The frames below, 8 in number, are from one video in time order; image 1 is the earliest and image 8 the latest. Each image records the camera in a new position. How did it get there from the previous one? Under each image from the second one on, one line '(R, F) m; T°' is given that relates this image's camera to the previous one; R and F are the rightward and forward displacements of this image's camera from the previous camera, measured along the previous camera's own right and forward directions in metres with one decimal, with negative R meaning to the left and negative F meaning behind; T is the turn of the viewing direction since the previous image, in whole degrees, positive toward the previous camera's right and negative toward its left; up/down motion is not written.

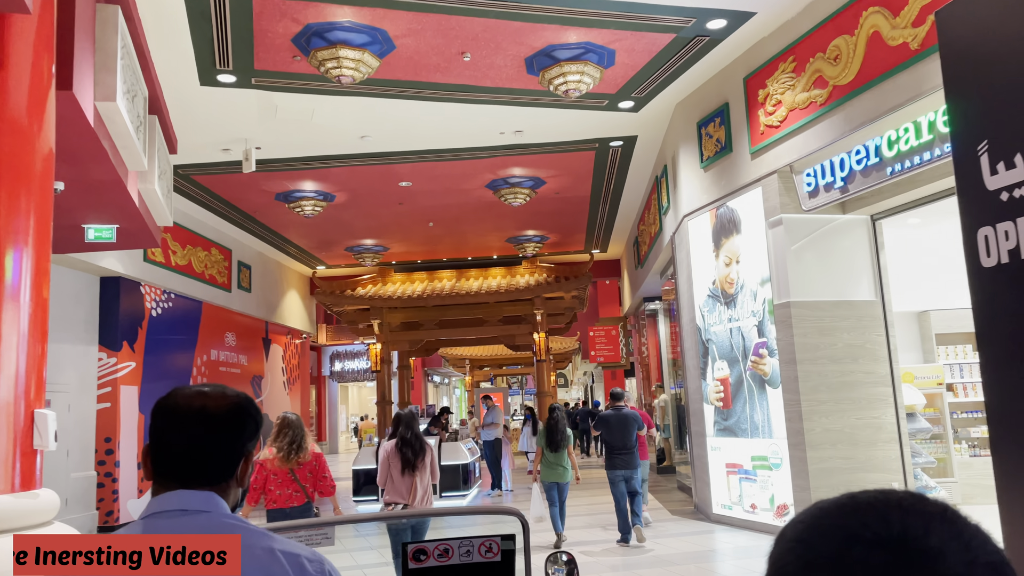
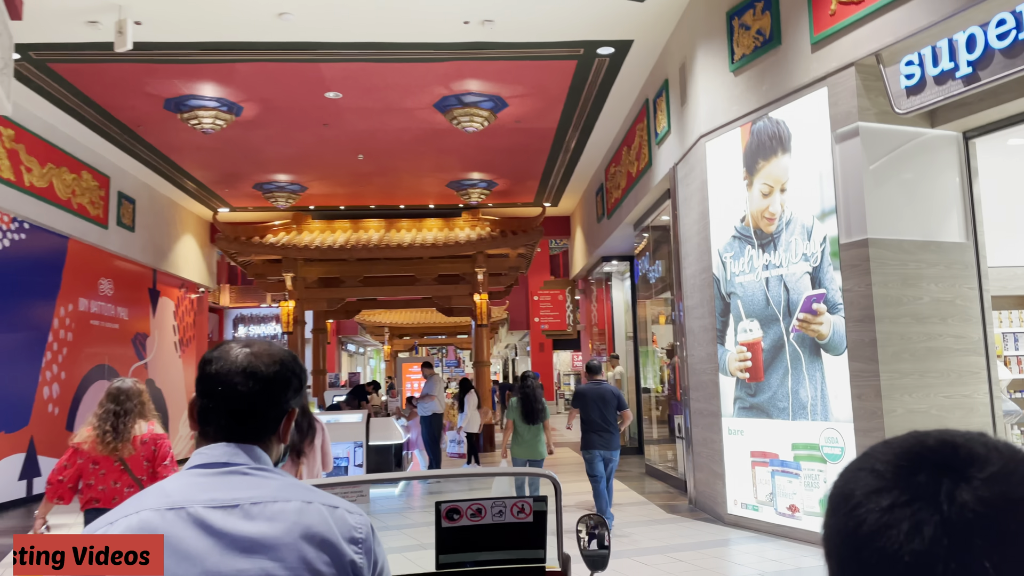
(-0.3, +1.7) m; +6°
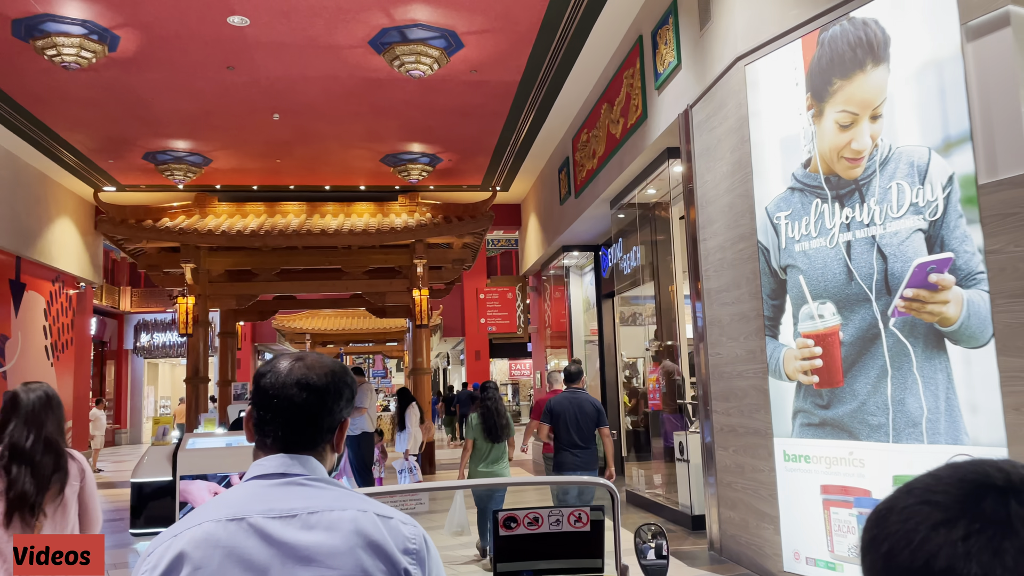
(-0.2, +1.6) m; +5°
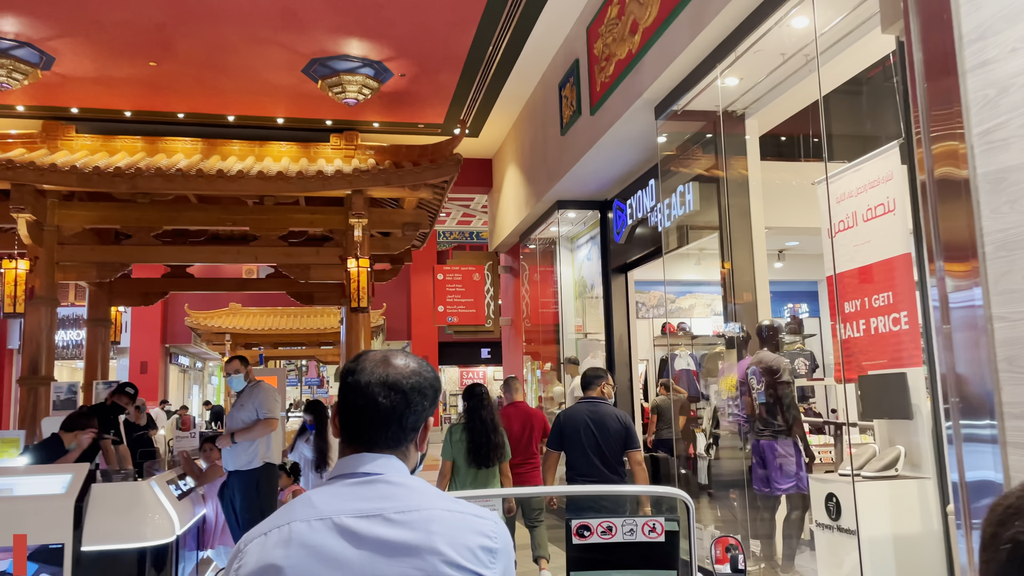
(-0.3, +2.7) m; +4°
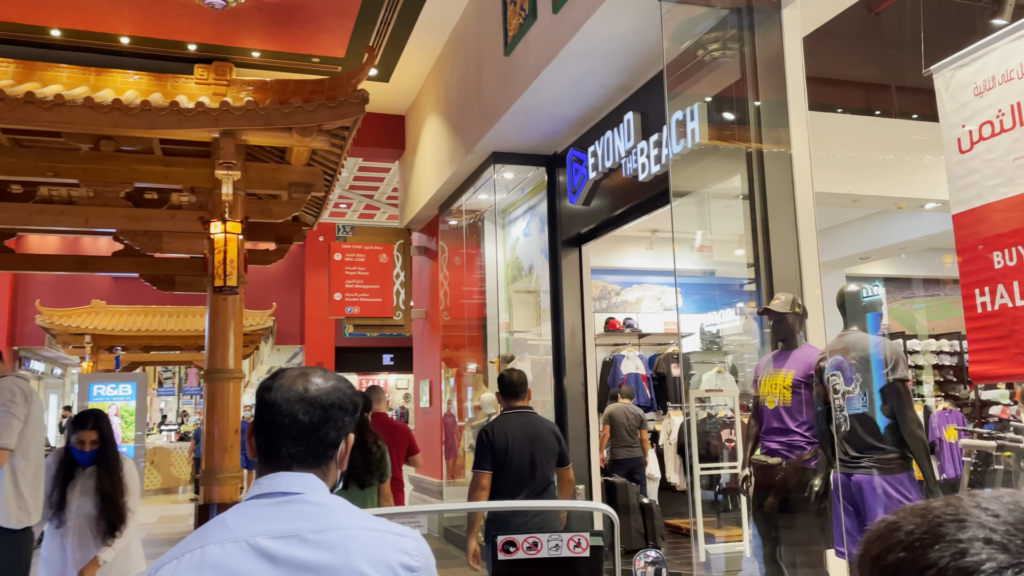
(-0.1, +1.6) m; +7°
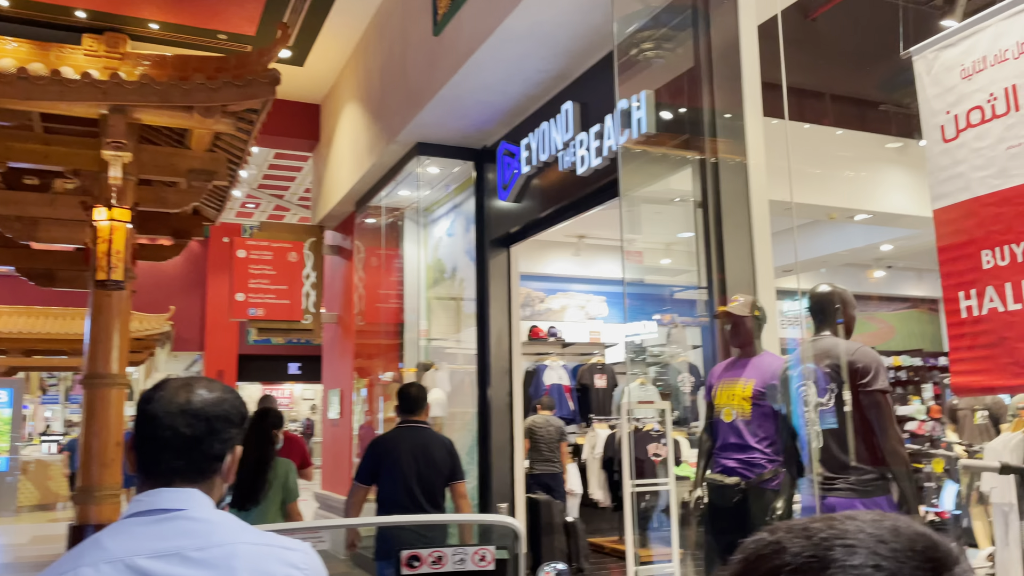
(-0.1, +0.4) m; +6°
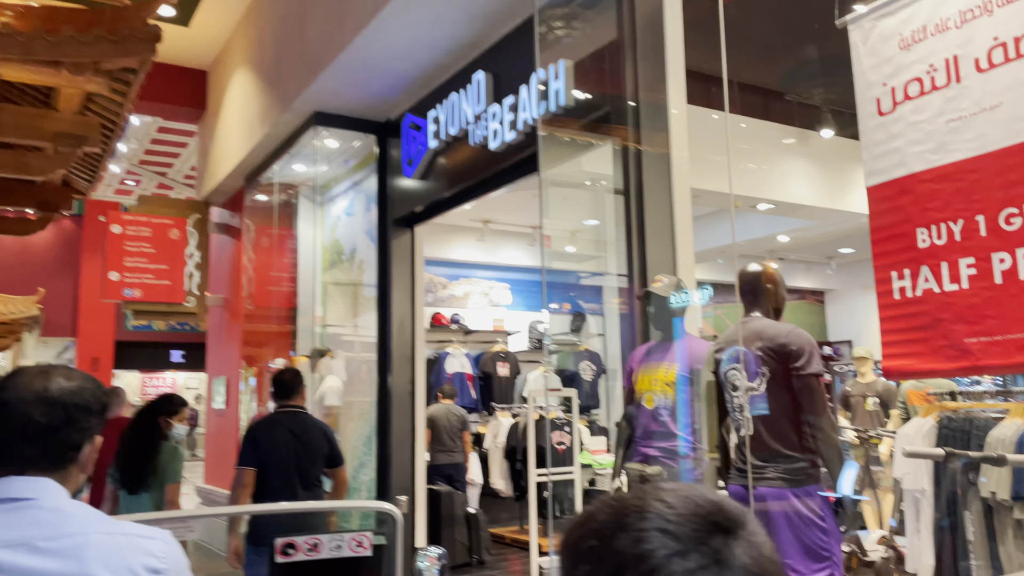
(0.0, +0.2) m; +7°
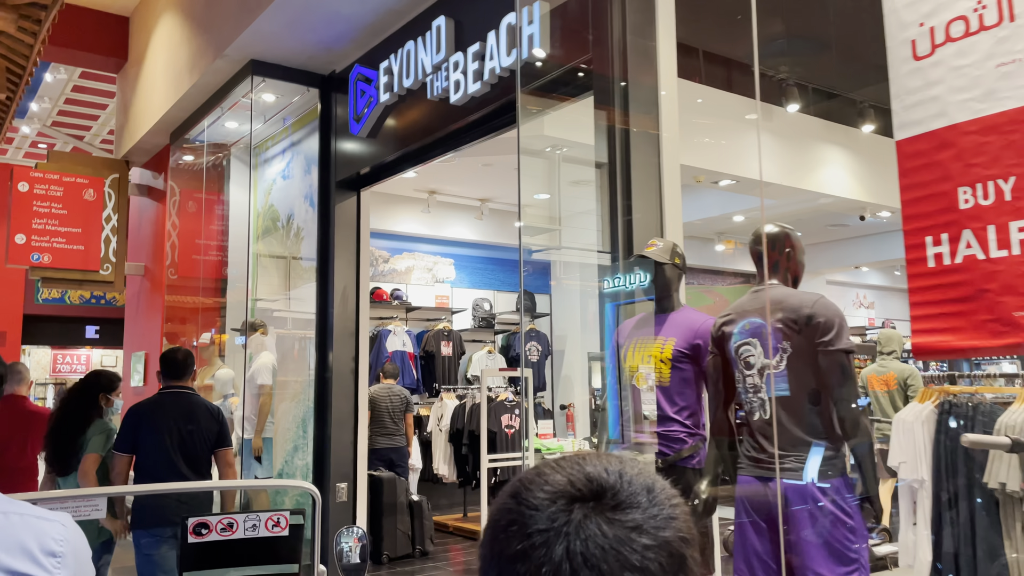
(-0.1, +0.3) m; +5°
